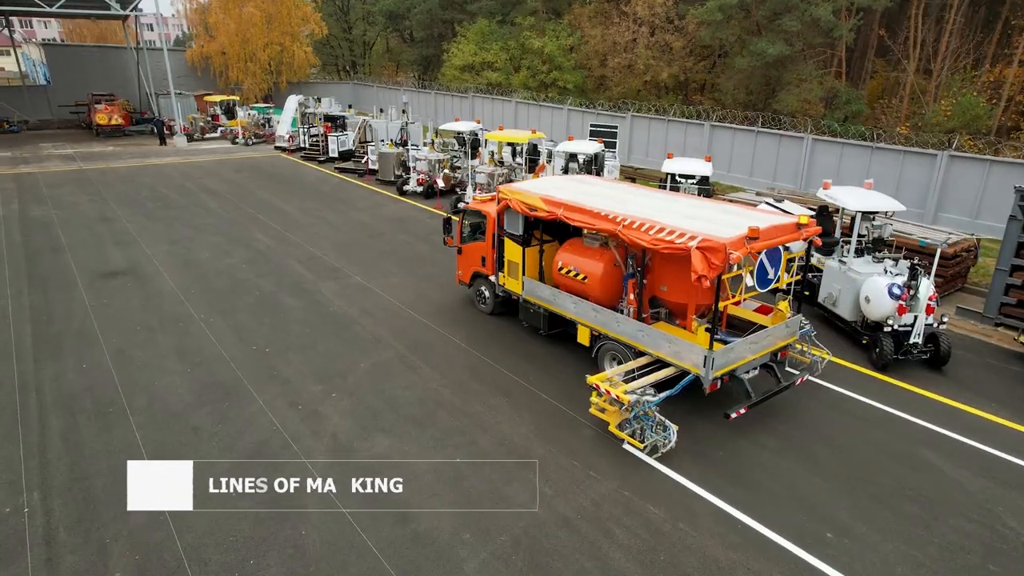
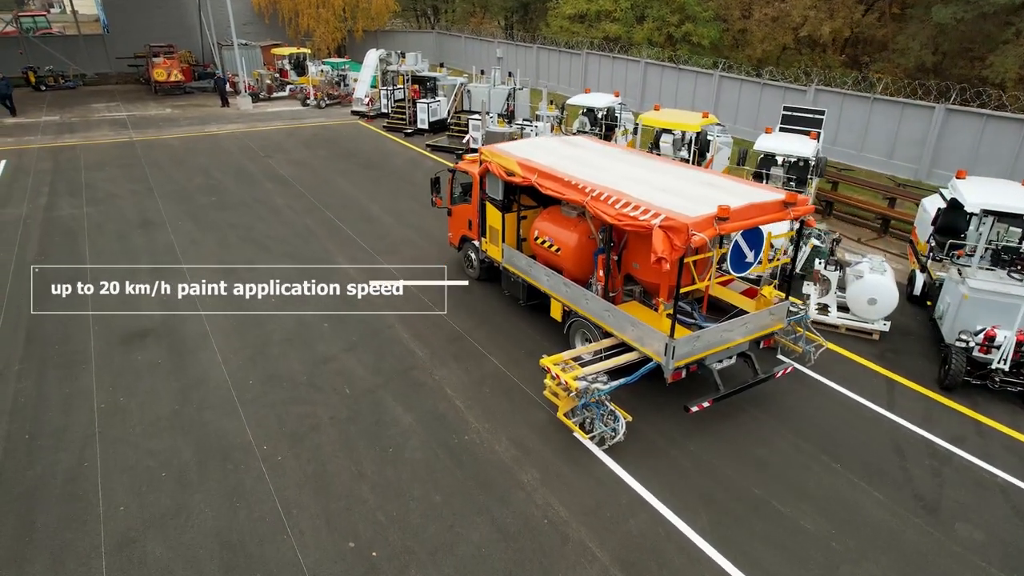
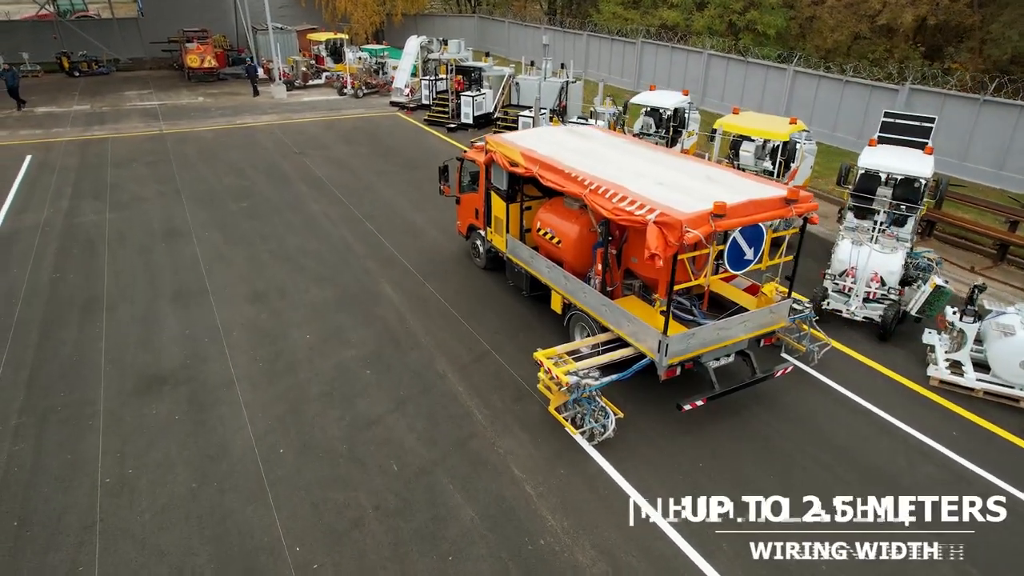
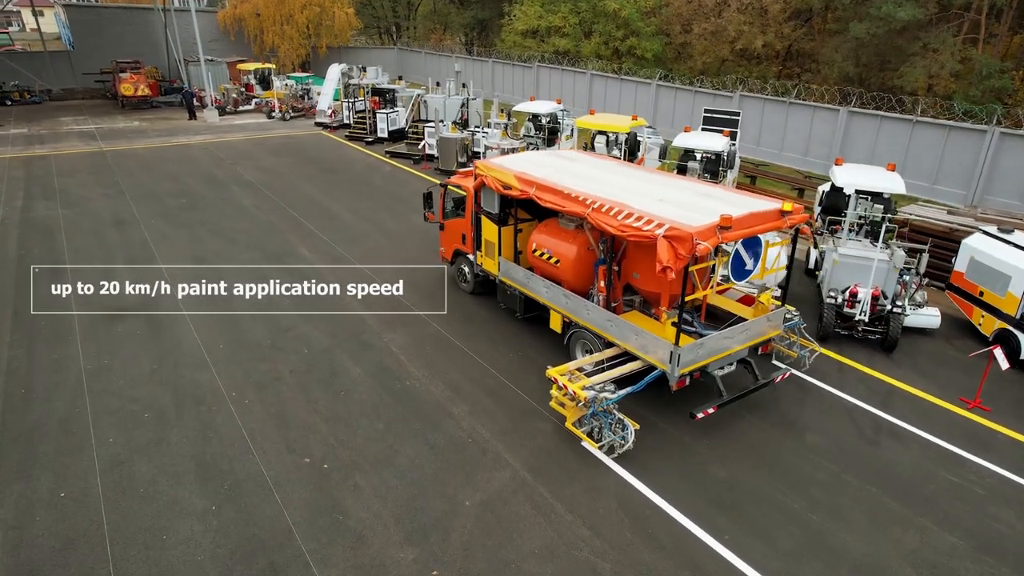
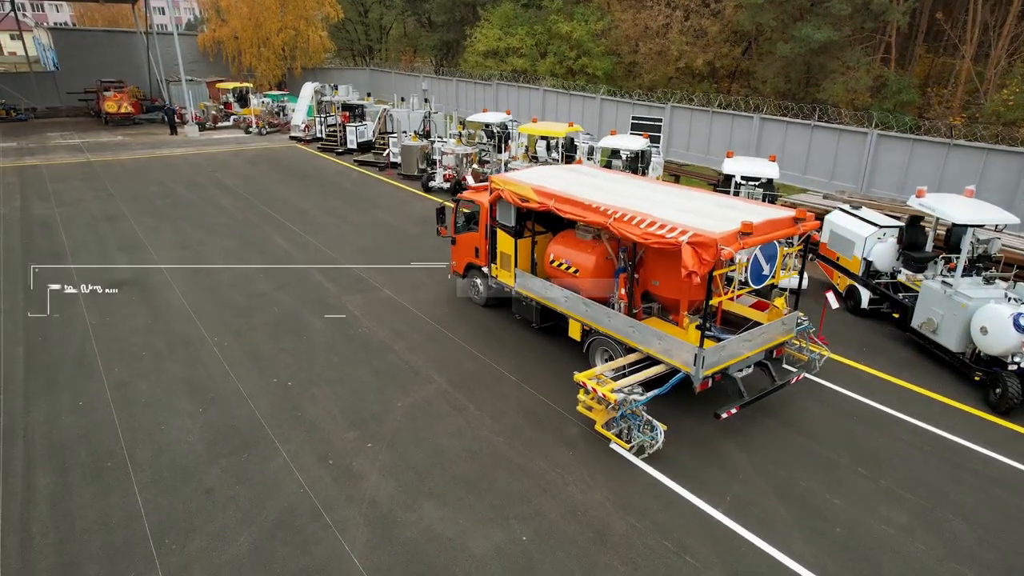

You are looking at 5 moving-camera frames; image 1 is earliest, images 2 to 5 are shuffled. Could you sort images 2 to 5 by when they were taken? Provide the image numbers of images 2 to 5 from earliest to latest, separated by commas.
5, 4, 2, 3
